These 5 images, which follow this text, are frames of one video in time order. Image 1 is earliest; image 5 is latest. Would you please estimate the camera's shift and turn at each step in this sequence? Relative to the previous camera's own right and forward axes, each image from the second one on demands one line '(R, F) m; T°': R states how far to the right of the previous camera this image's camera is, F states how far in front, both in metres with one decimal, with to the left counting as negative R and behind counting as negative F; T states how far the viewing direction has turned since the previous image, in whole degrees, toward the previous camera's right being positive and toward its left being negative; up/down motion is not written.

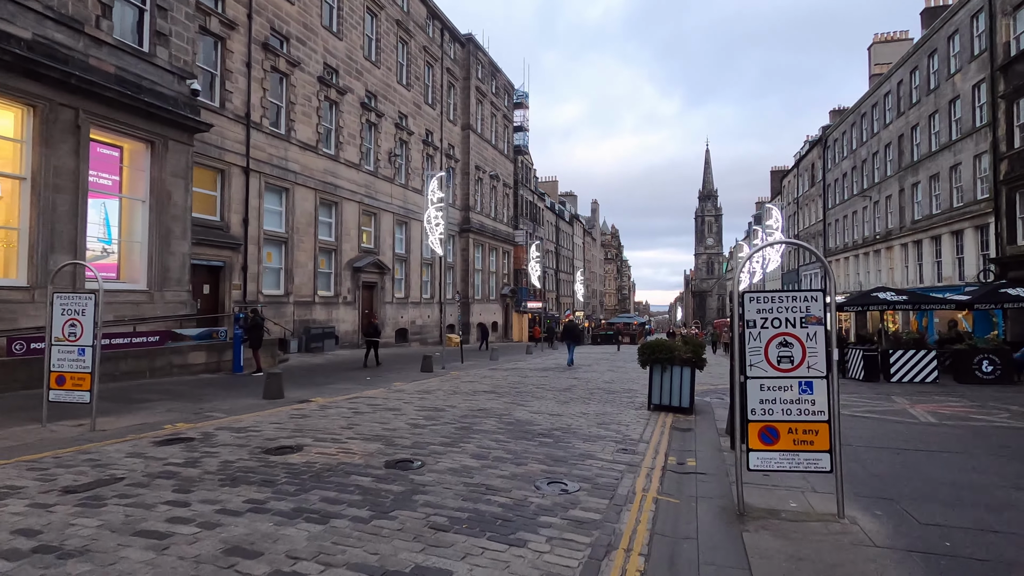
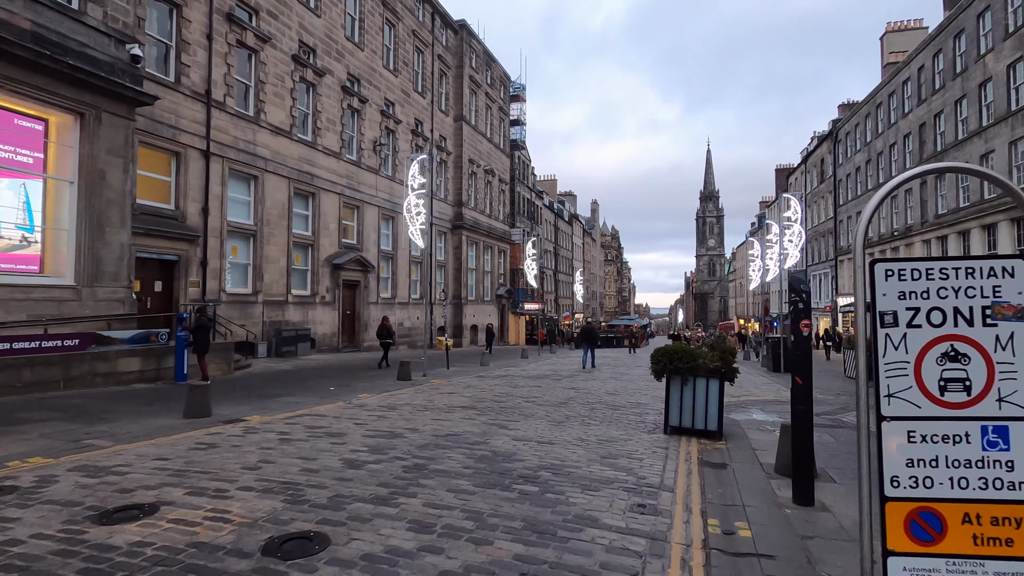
(+0.3, +2.2) m; 0°
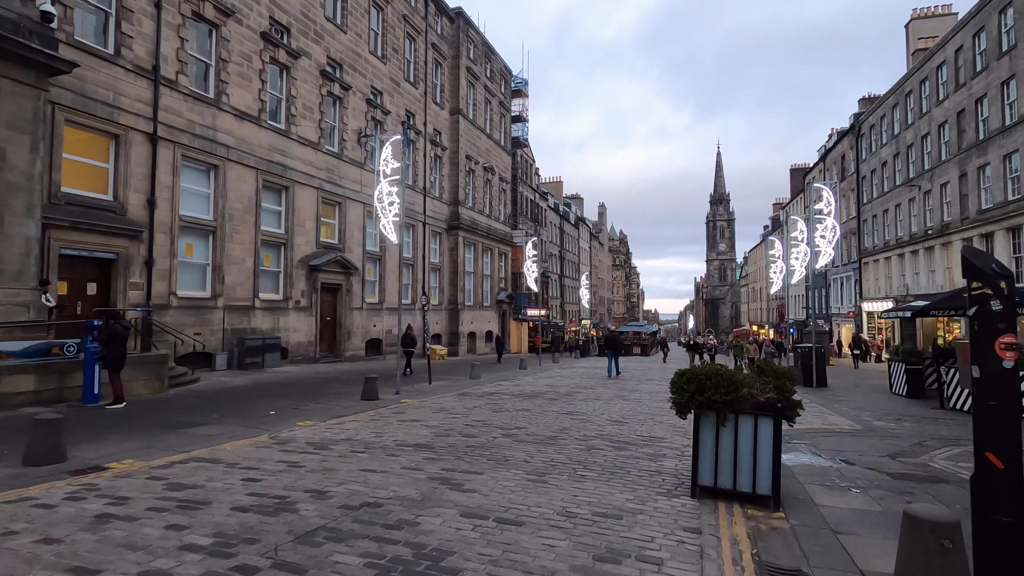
(+0.5, +2.5) m; -1°
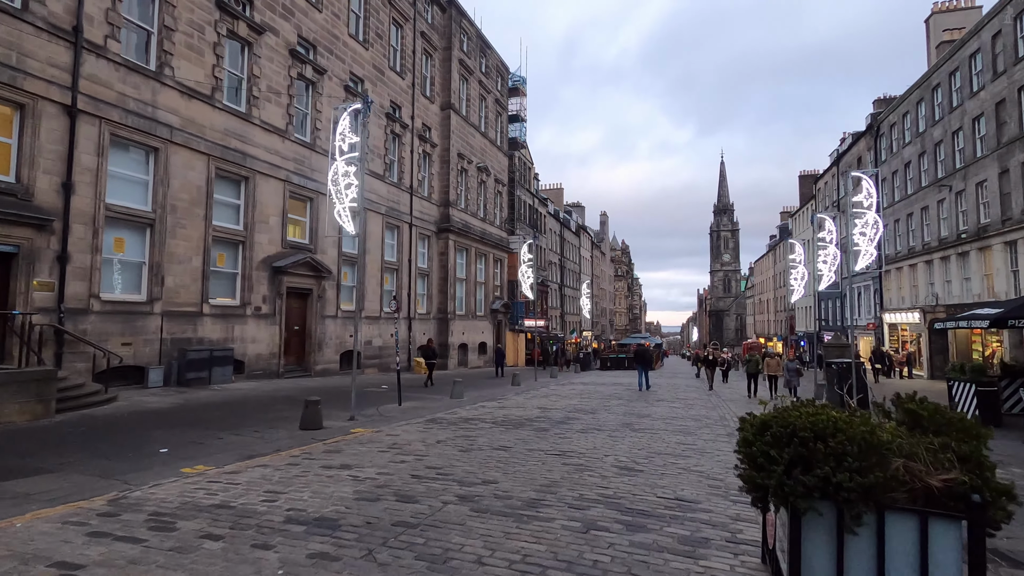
(+0.4, +2.7) m; 0°
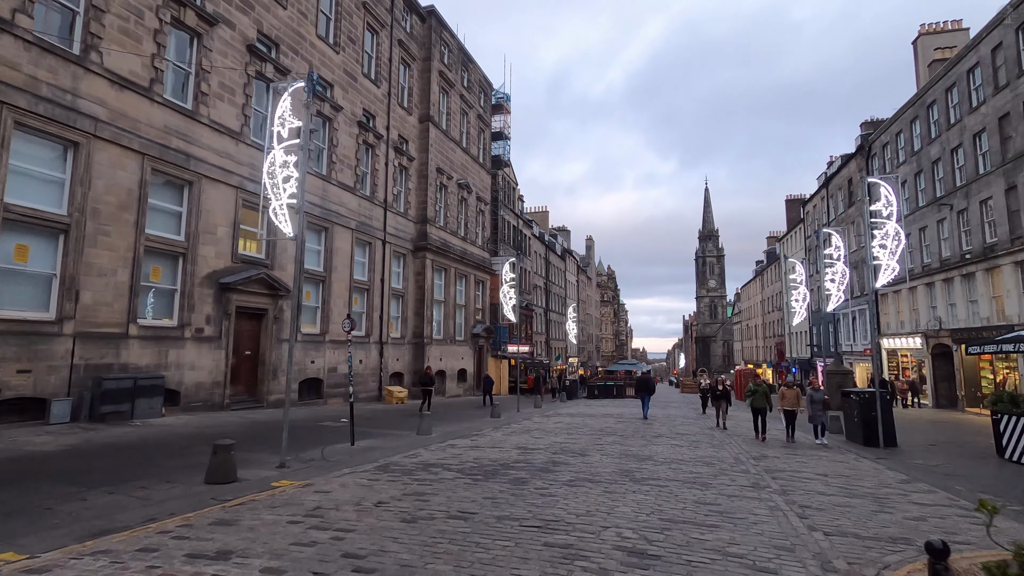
(+0.2, +2.1) m; +2°
